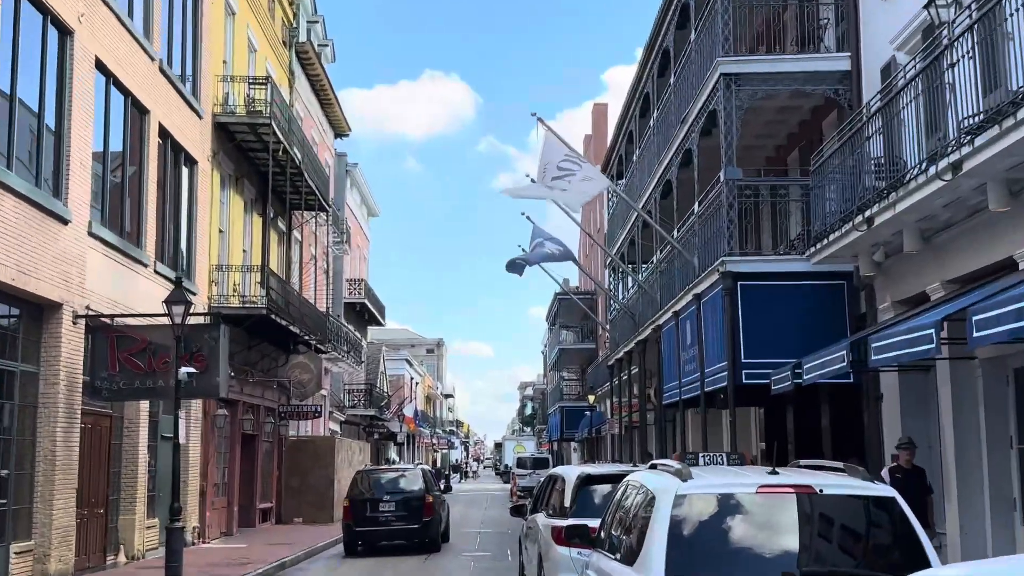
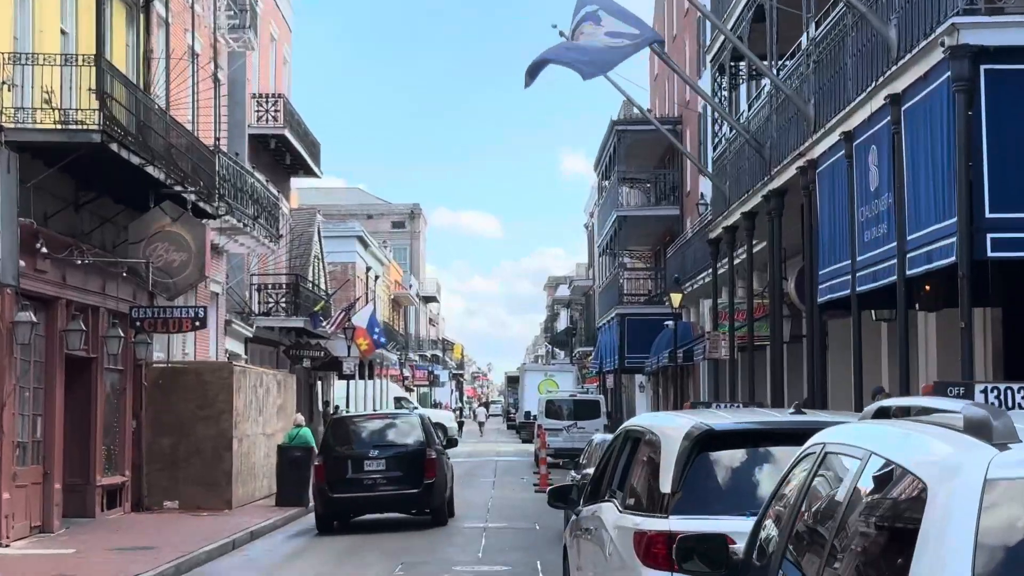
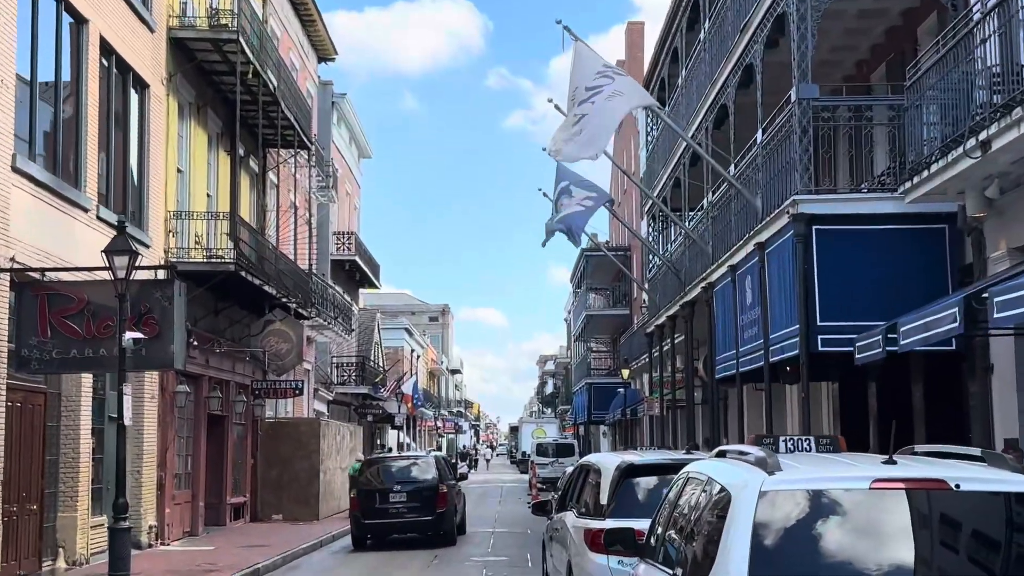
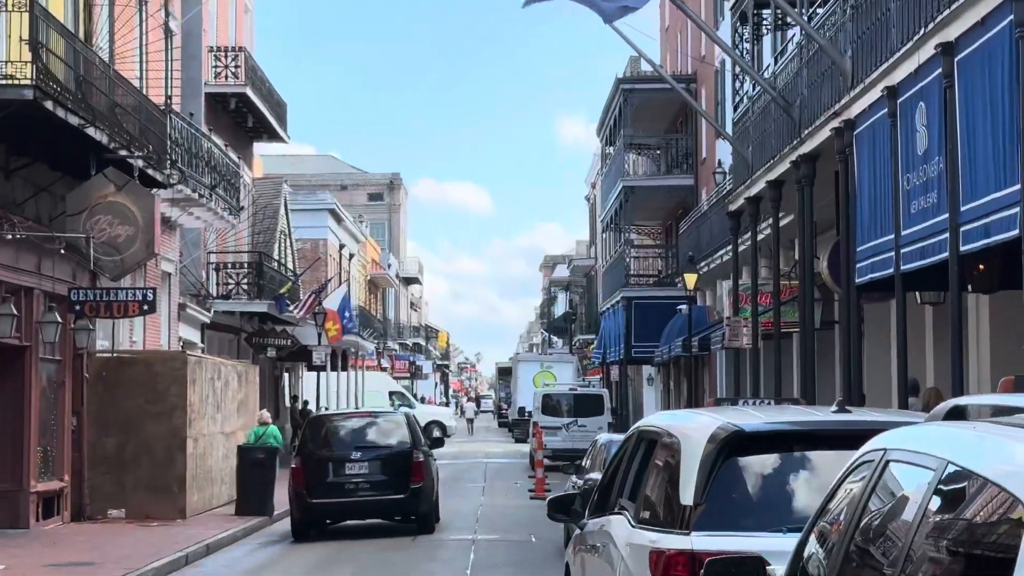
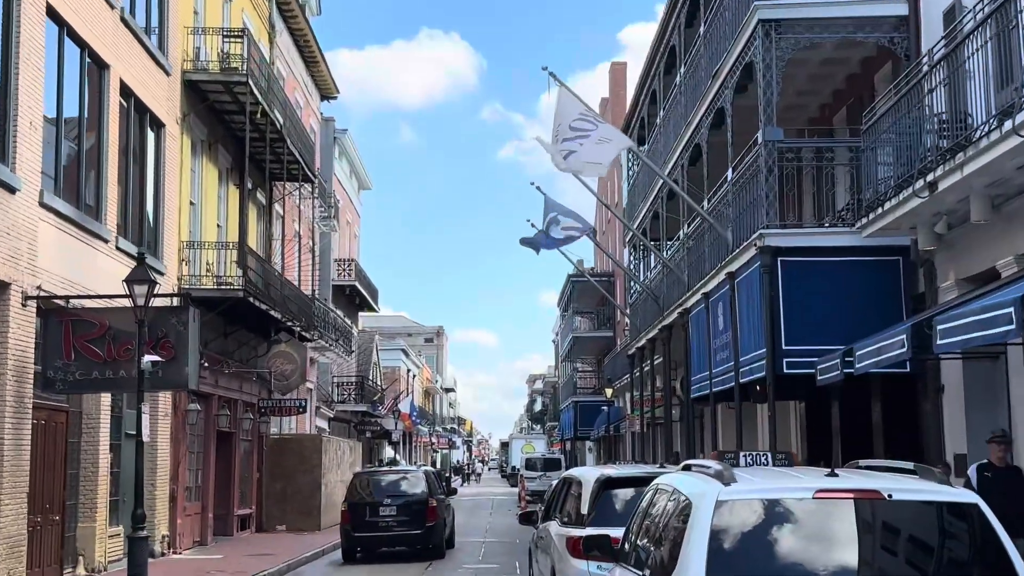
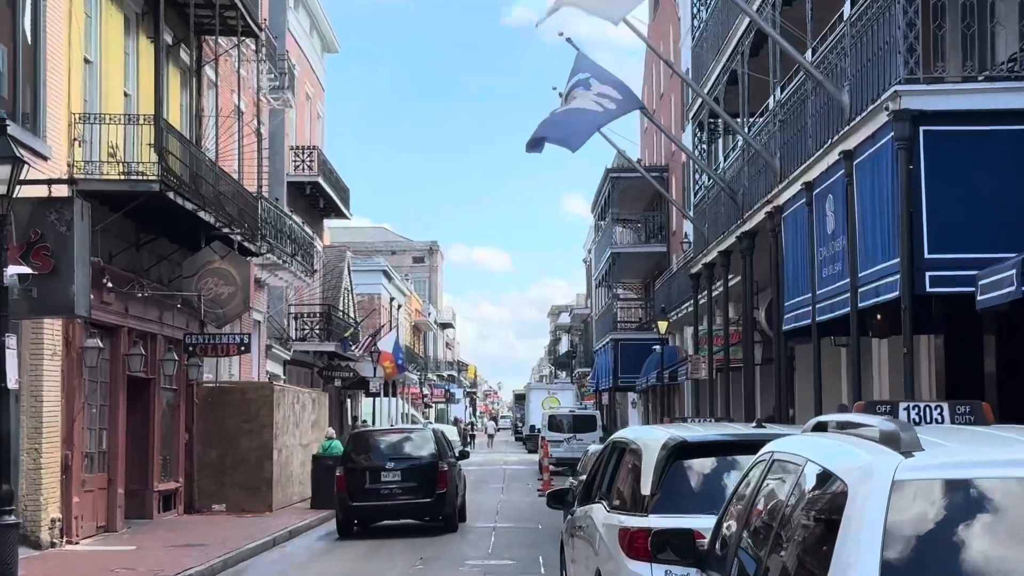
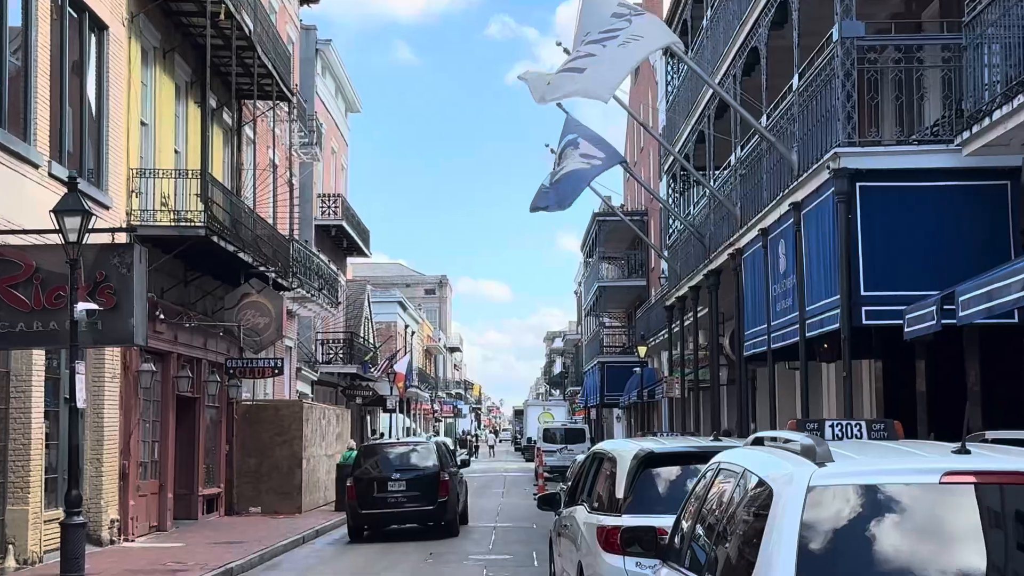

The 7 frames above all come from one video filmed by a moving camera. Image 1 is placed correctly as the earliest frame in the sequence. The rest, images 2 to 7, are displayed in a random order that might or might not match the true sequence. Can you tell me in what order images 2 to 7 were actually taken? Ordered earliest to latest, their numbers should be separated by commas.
5, 3, 7, 6, 2, 4
